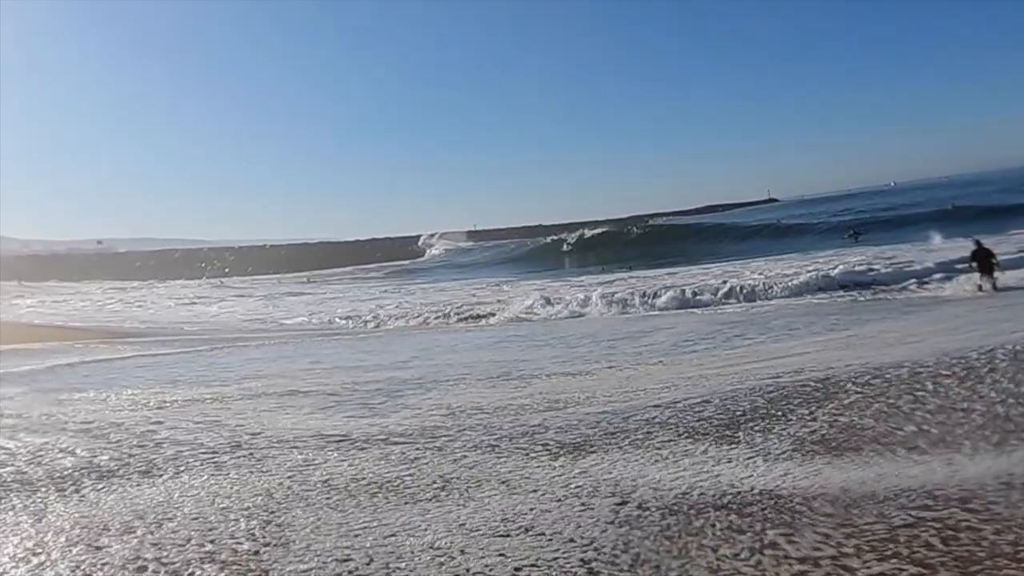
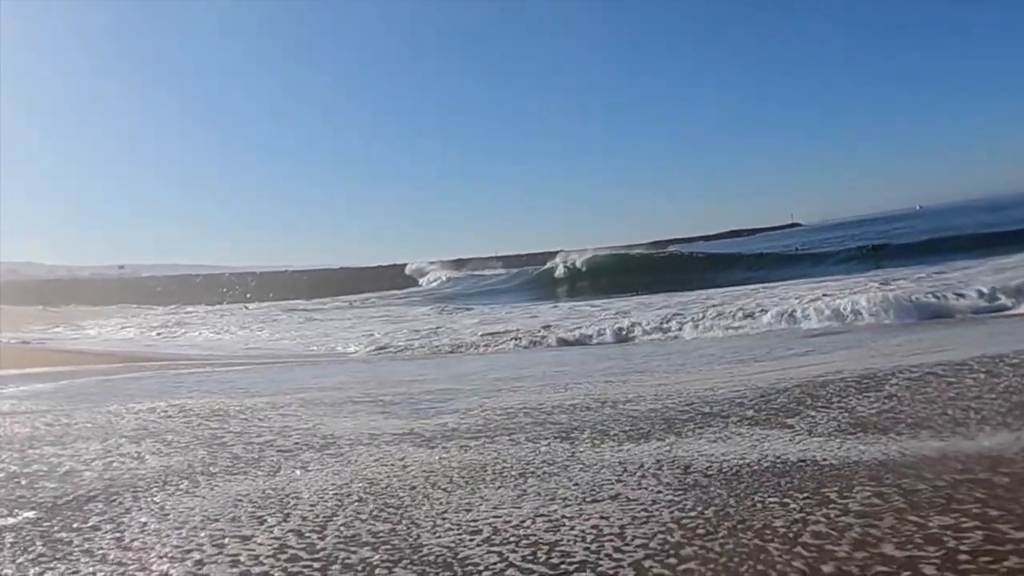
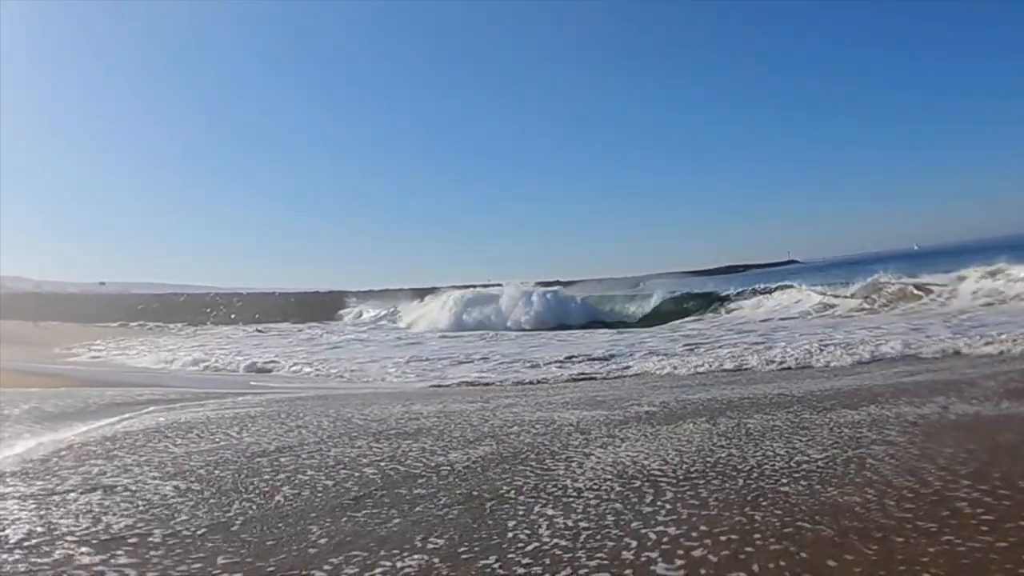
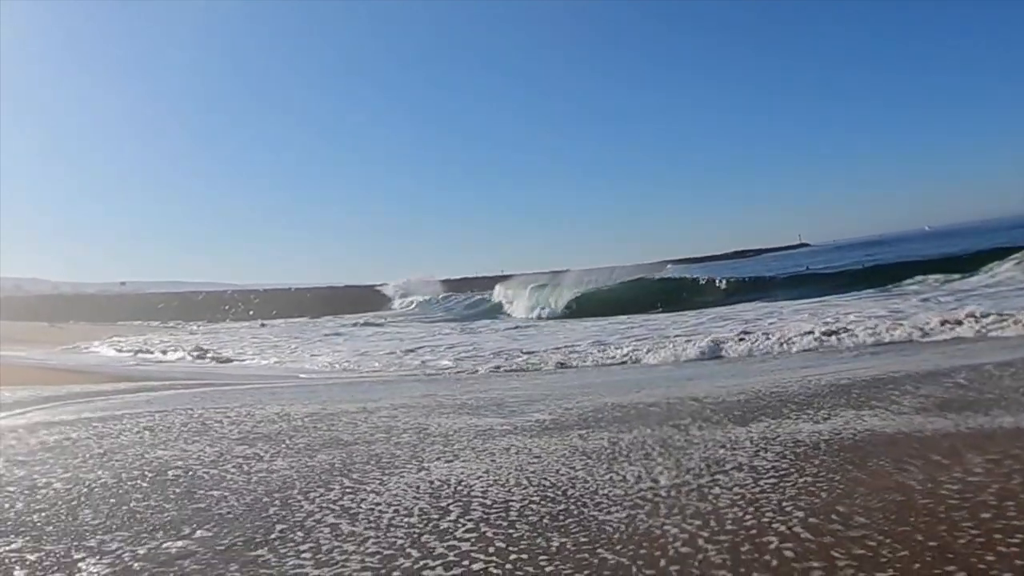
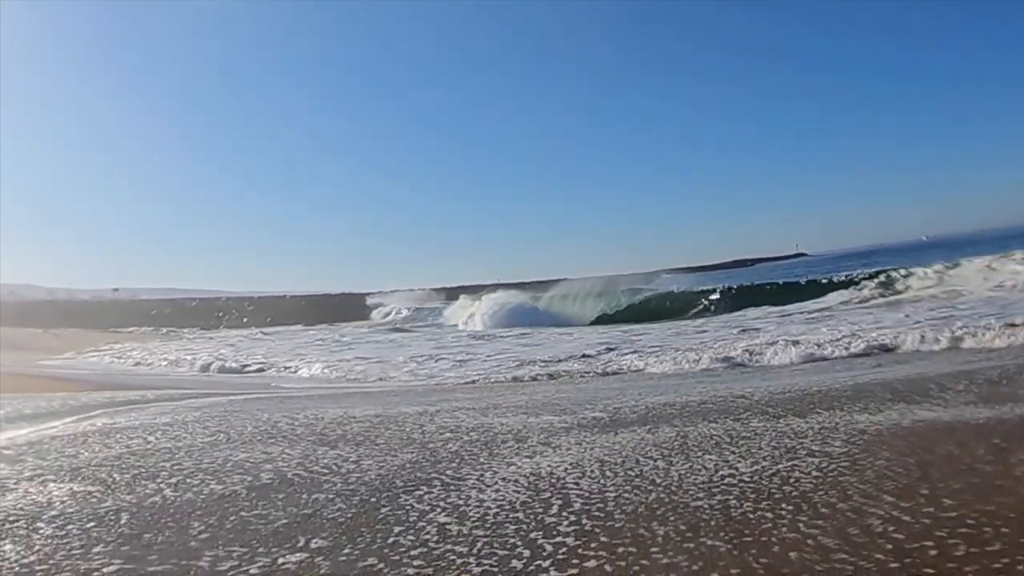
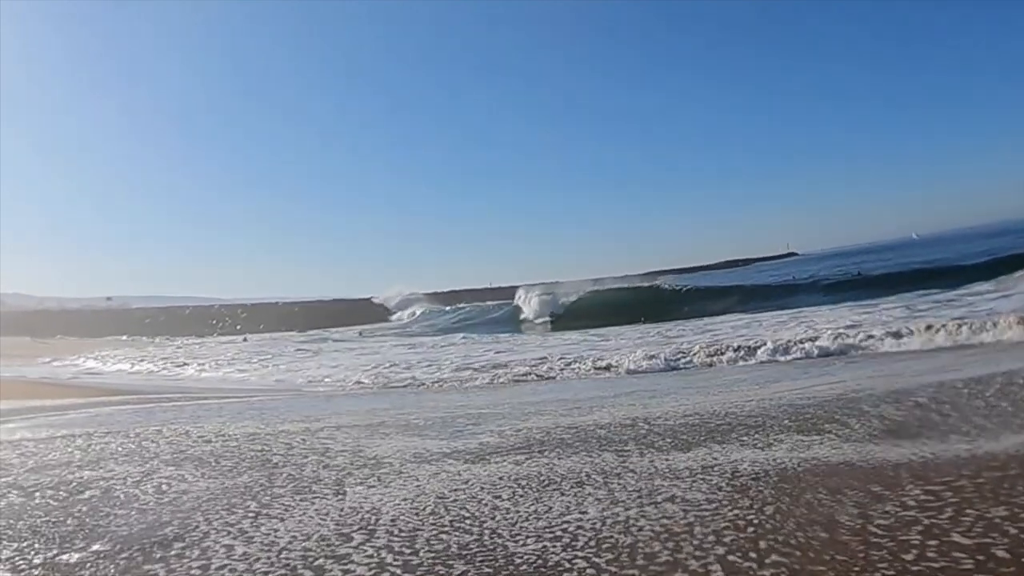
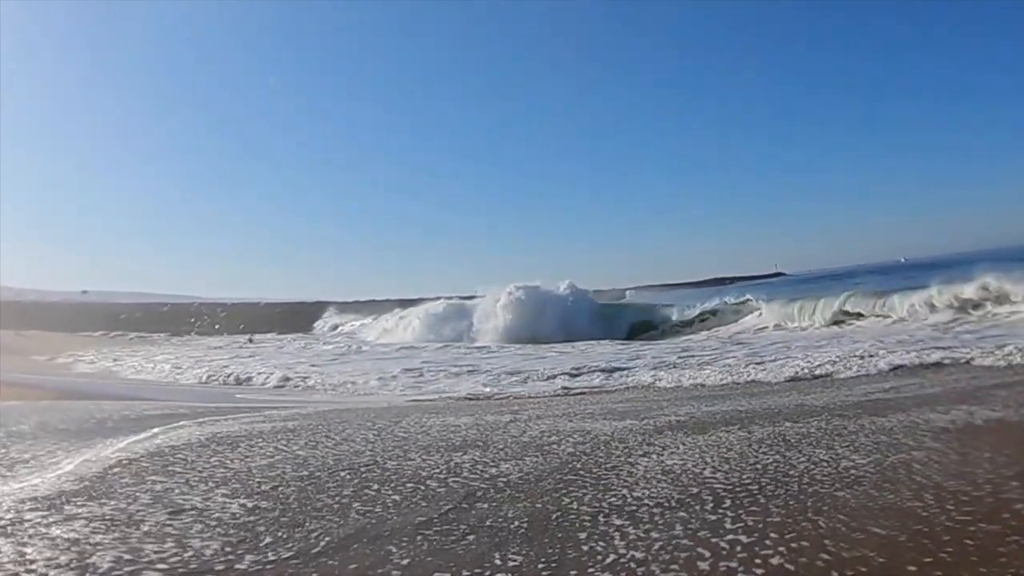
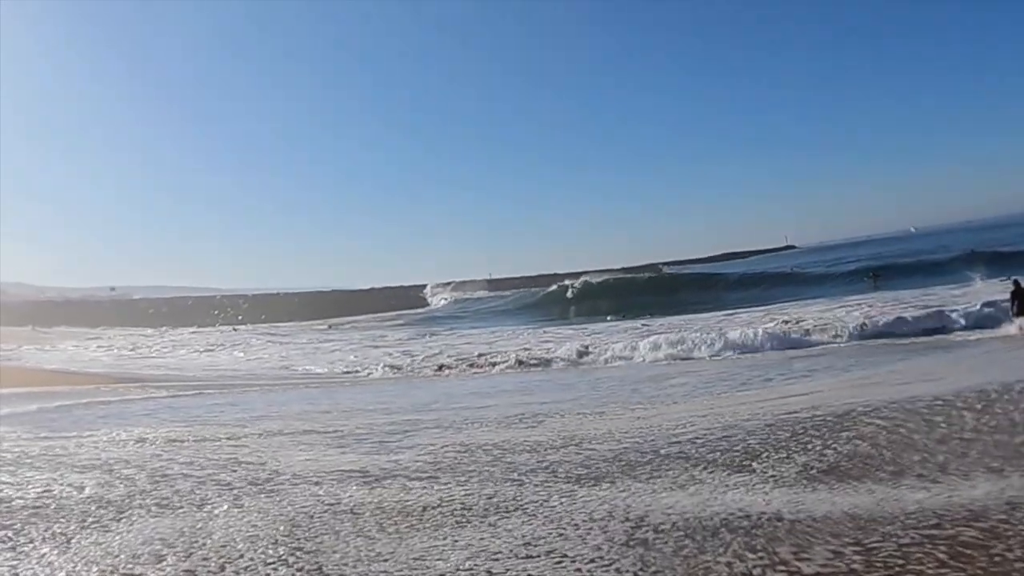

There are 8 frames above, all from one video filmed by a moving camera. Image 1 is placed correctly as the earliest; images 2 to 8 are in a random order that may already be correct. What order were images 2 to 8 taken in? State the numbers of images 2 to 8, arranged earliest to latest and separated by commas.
8, 2, 6, 4, 5, 3, 7
